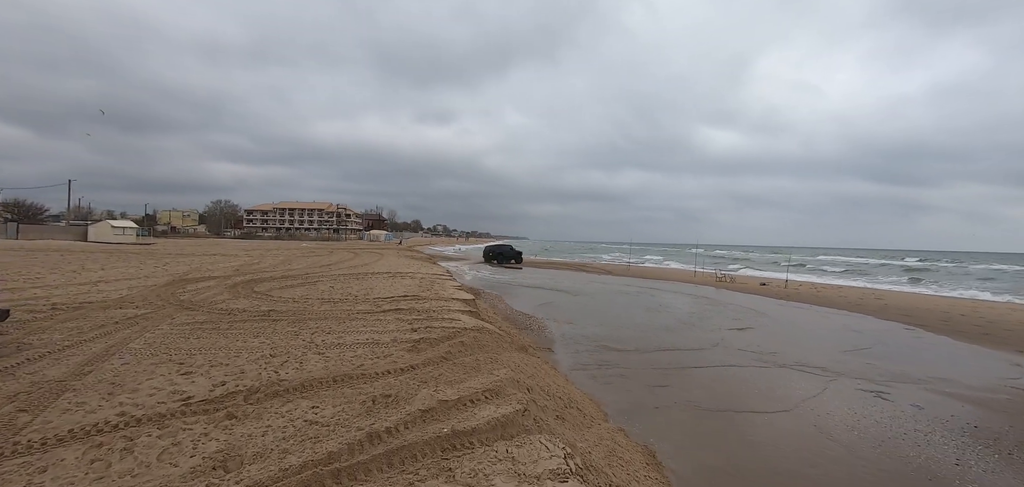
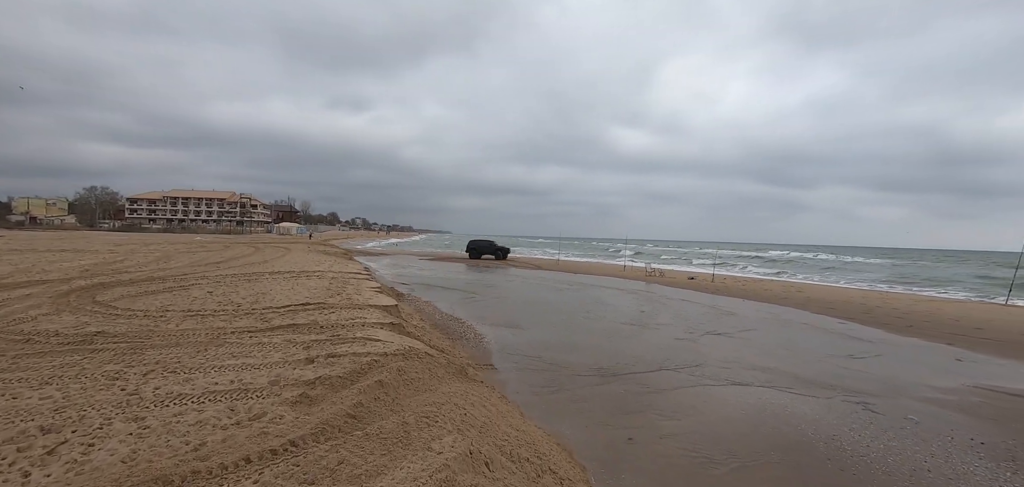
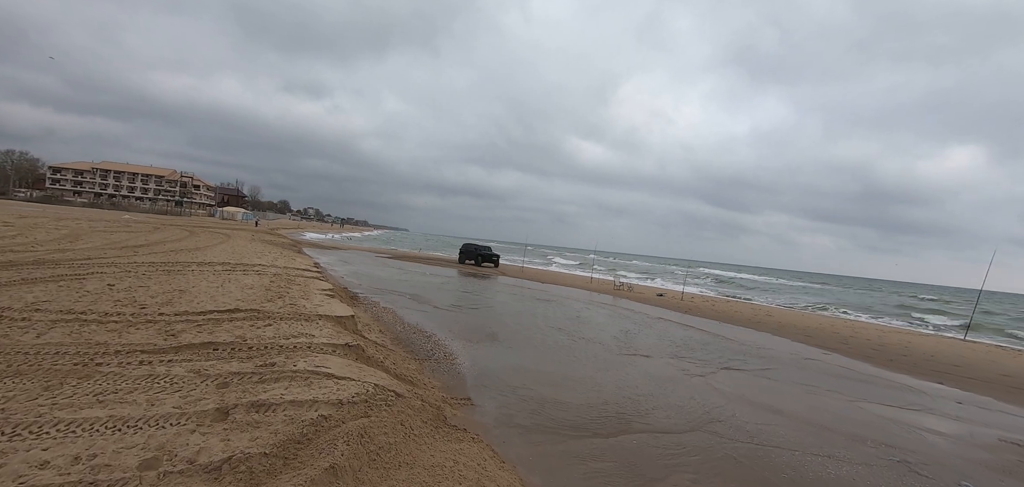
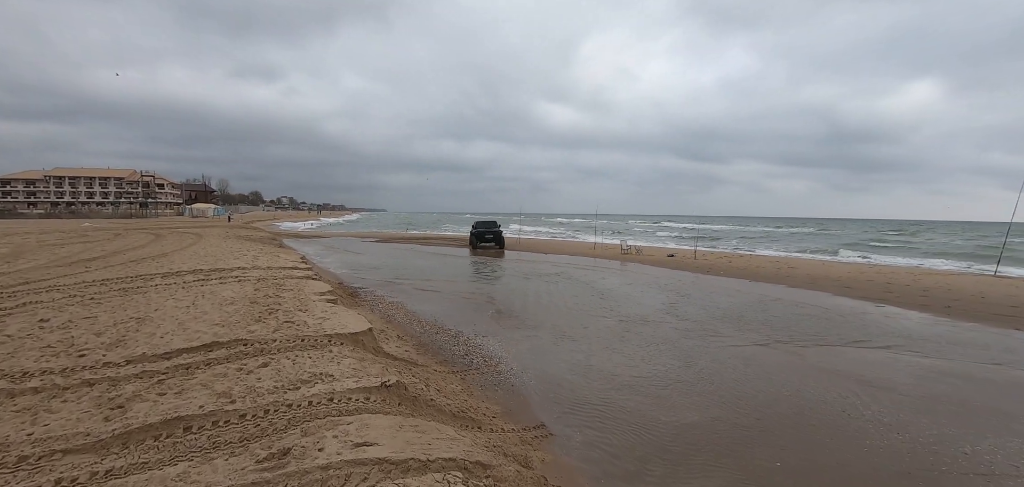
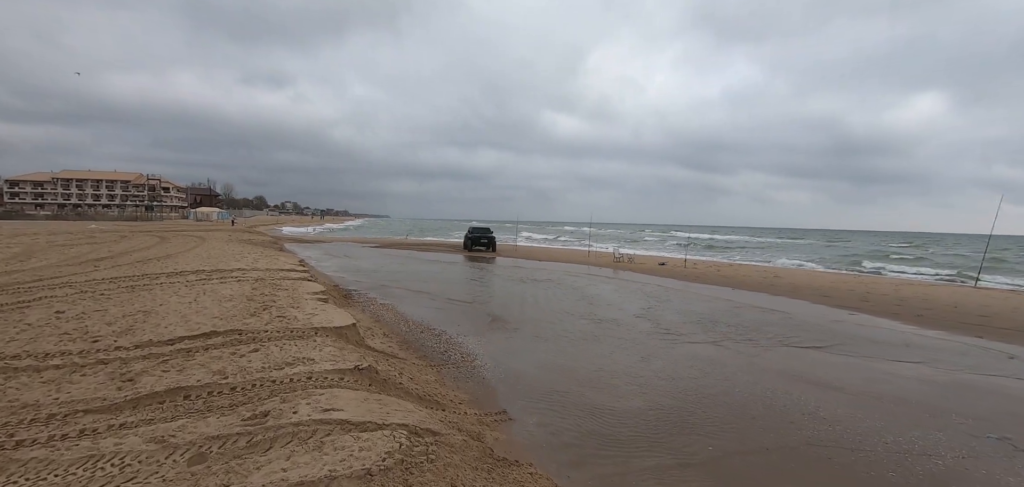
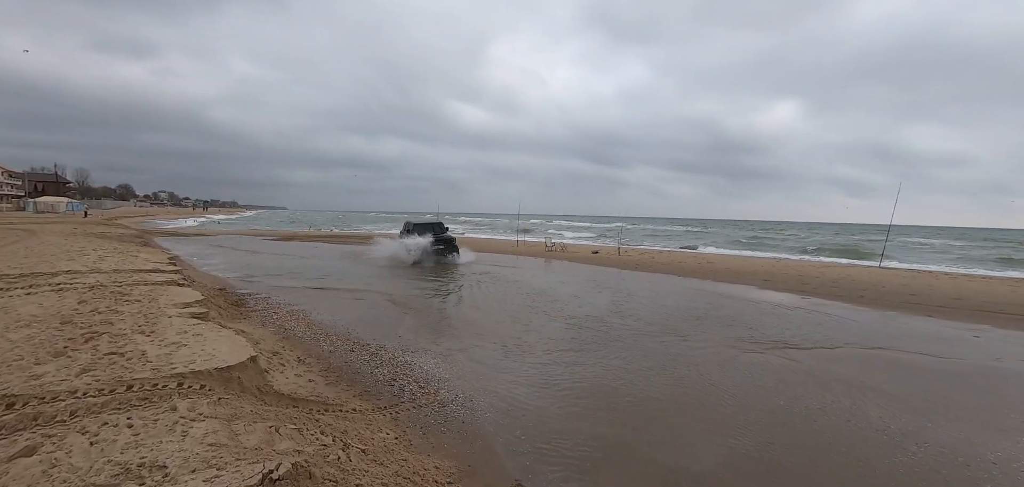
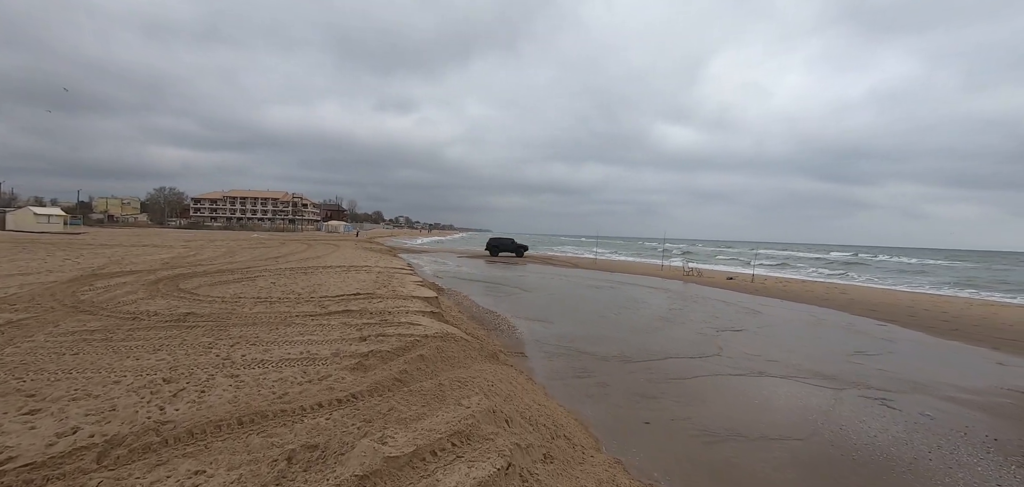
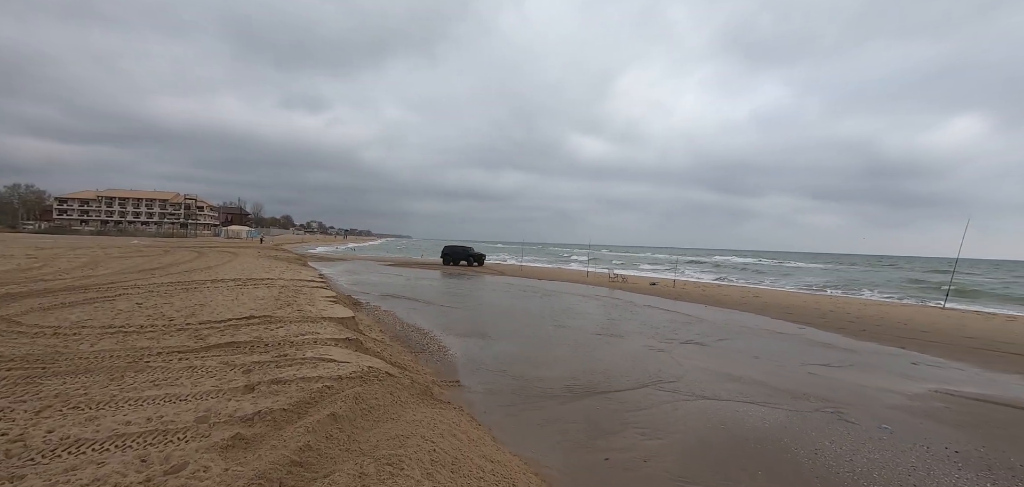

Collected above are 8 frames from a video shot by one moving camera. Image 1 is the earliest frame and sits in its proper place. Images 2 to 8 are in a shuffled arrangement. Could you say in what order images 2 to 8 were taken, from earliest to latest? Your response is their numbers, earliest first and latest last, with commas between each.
7, 2, 8, 3, 5, 4, 6
